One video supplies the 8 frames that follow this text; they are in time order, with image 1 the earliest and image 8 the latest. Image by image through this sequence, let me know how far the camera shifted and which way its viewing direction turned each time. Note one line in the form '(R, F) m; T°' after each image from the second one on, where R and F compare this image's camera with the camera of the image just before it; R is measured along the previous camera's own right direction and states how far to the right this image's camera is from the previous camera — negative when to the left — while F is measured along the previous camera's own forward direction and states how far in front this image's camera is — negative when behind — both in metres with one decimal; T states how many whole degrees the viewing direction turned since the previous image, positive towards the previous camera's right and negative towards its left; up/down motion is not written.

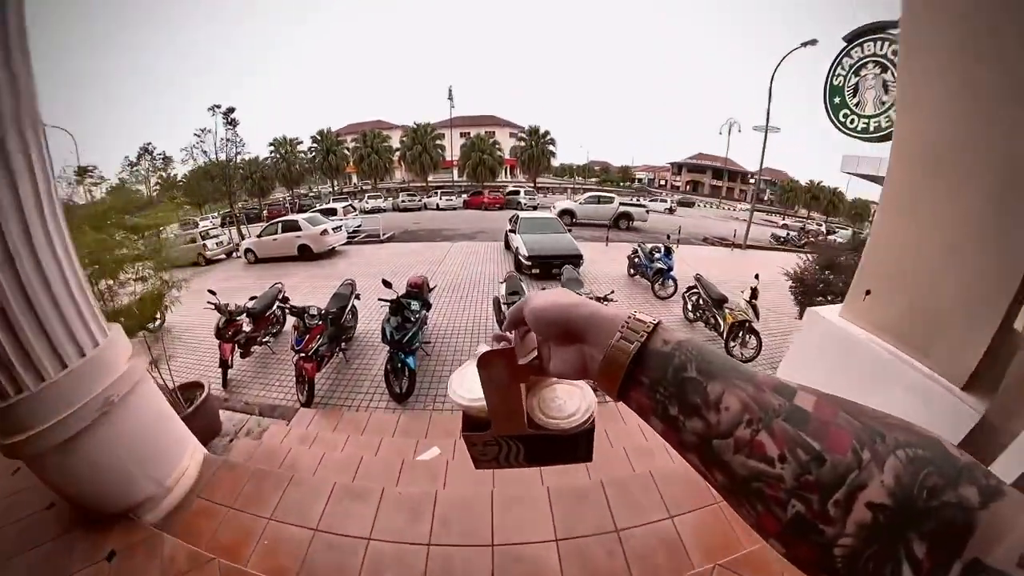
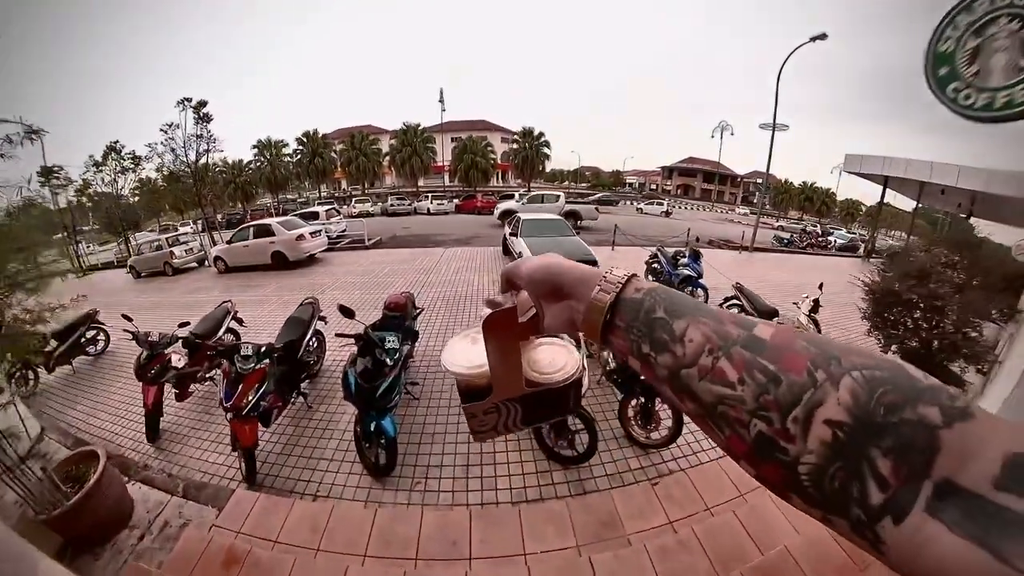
(-0.1, +0.6) m; +1°
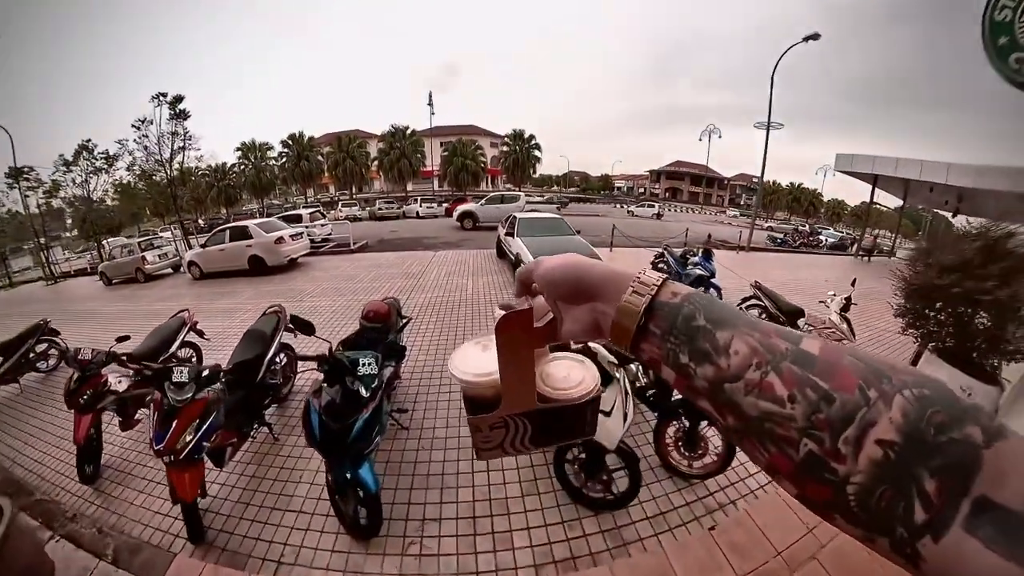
(-0.1, +0.3) m; +1°
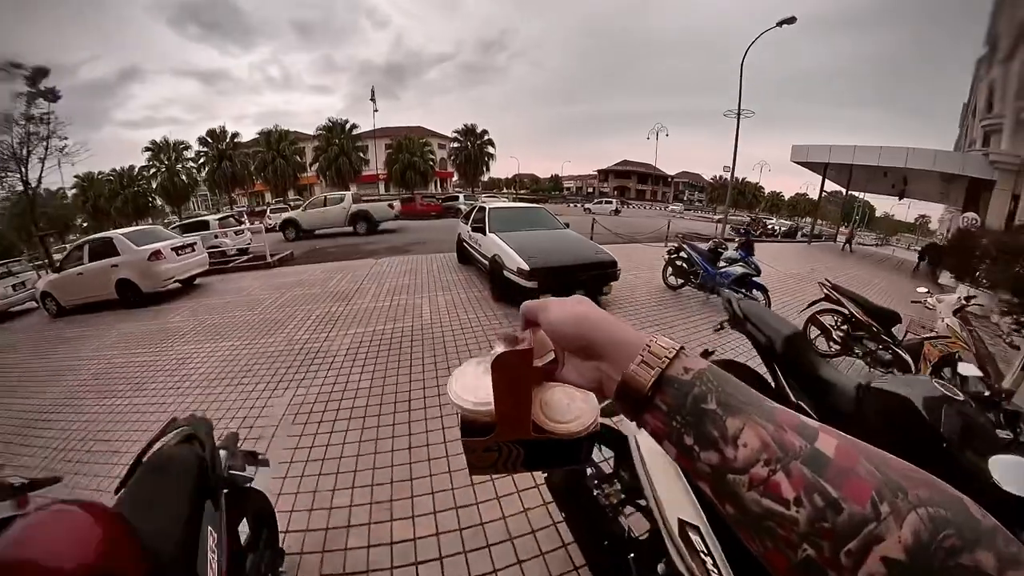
(-0.2, +0.9) m; +7°
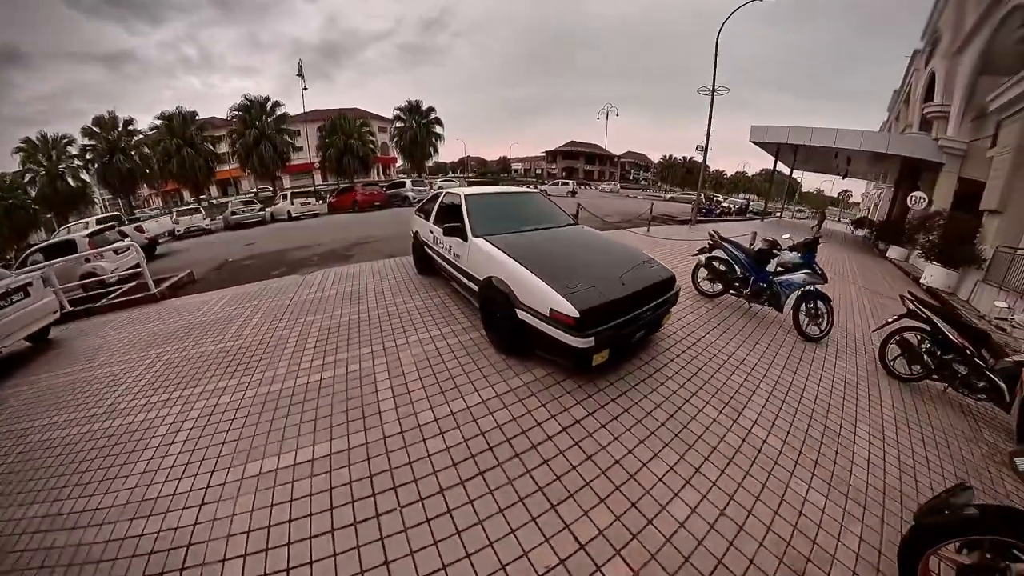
(-0.2, +0.8) m; +7°
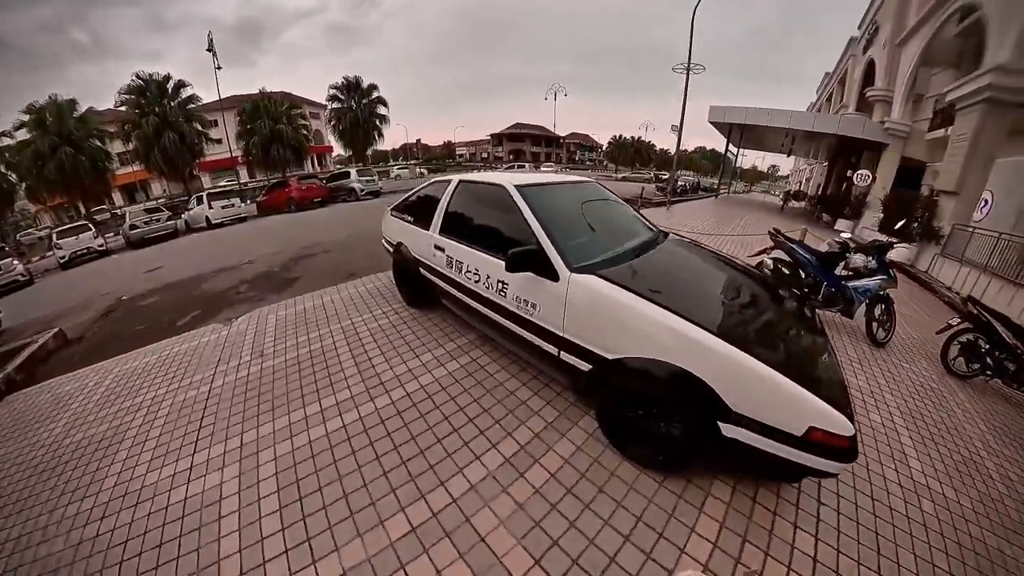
(-0.4, +0.7) m; +7°
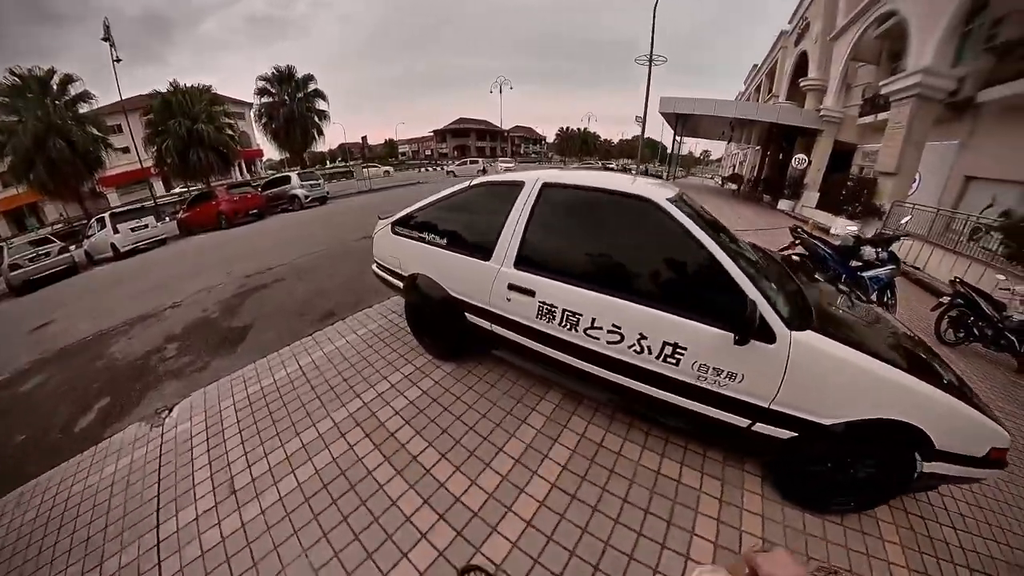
(-0.4, +0.4) m; +7°
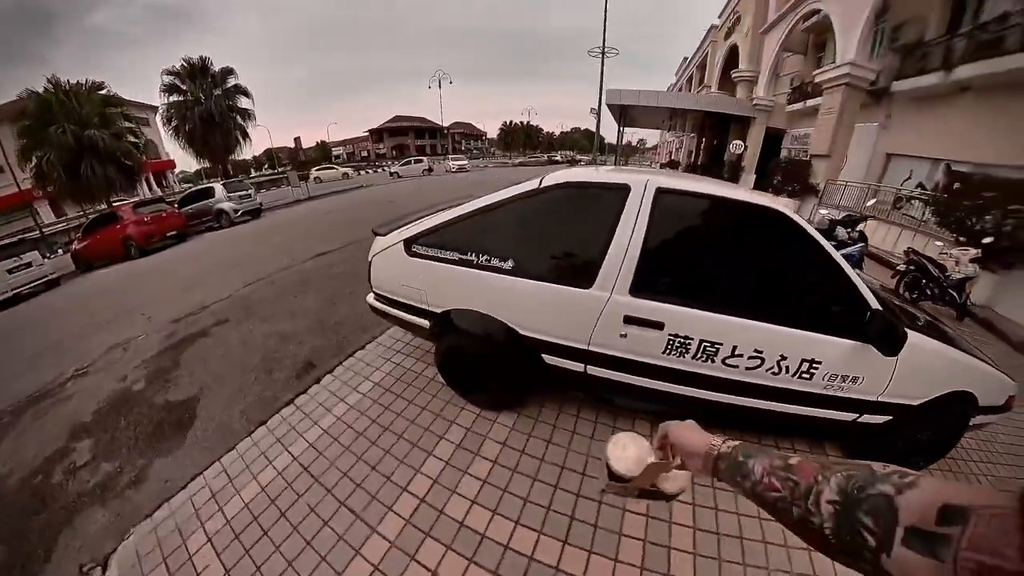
(-0.3, +0.3) m; +7°
